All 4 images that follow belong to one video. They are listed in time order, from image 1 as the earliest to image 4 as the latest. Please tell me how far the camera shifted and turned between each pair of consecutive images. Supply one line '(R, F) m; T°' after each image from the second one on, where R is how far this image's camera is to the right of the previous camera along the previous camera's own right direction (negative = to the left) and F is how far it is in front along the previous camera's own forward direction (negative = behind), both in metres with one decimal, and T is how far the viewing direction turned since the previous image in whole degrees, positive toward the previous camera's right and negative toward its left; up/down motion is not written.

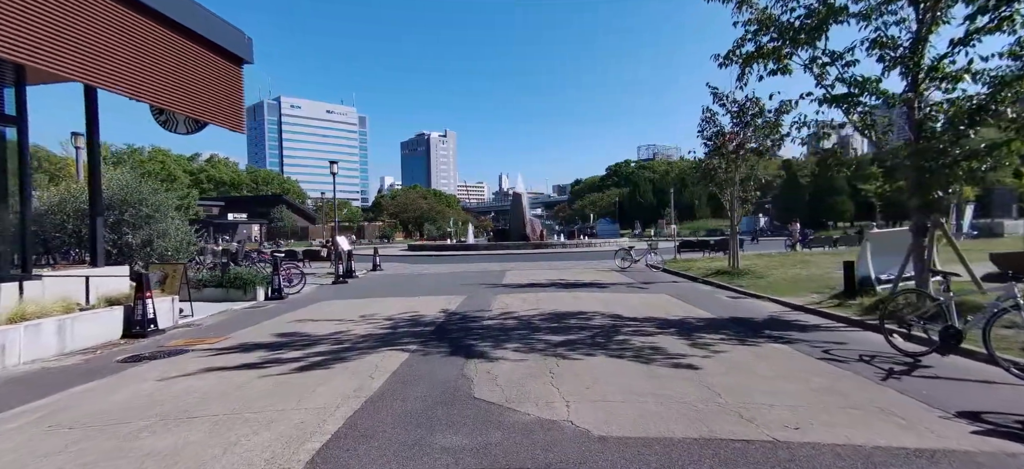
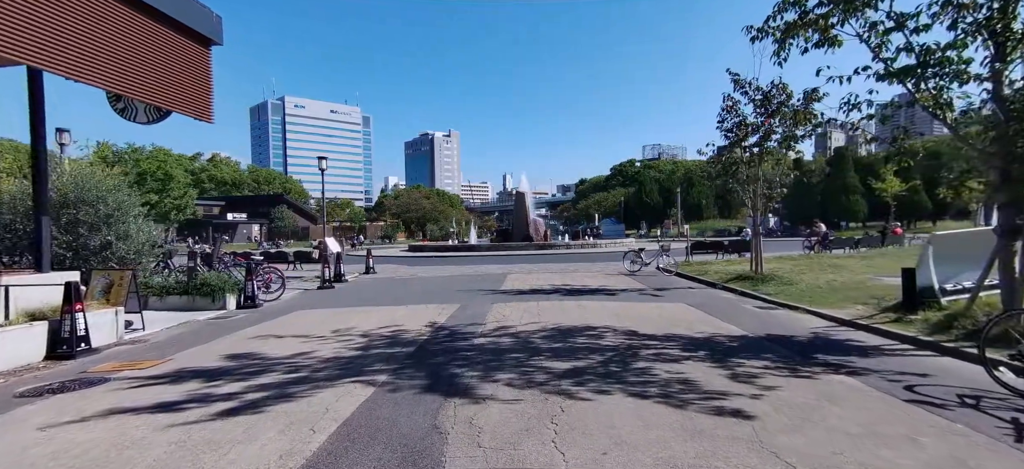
(+0.1, +1.4) m; -1°
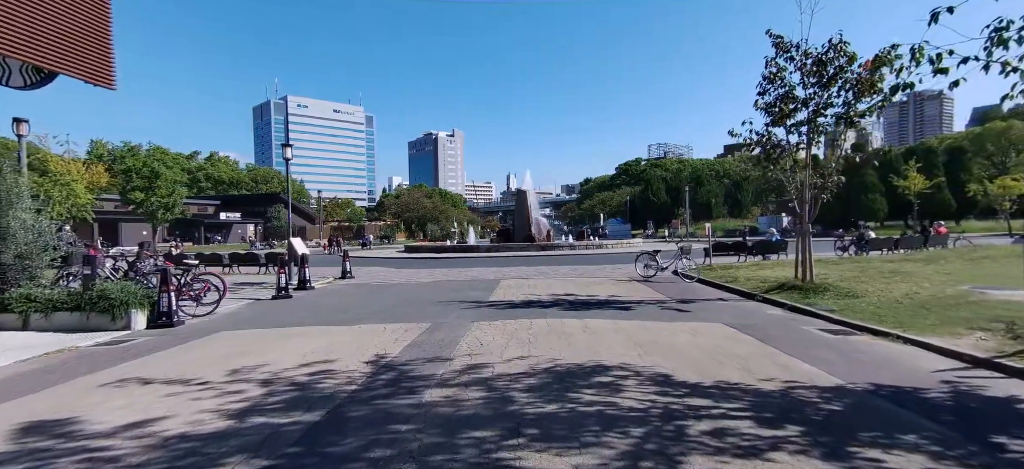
(+0.4, +2.7) m; -1°
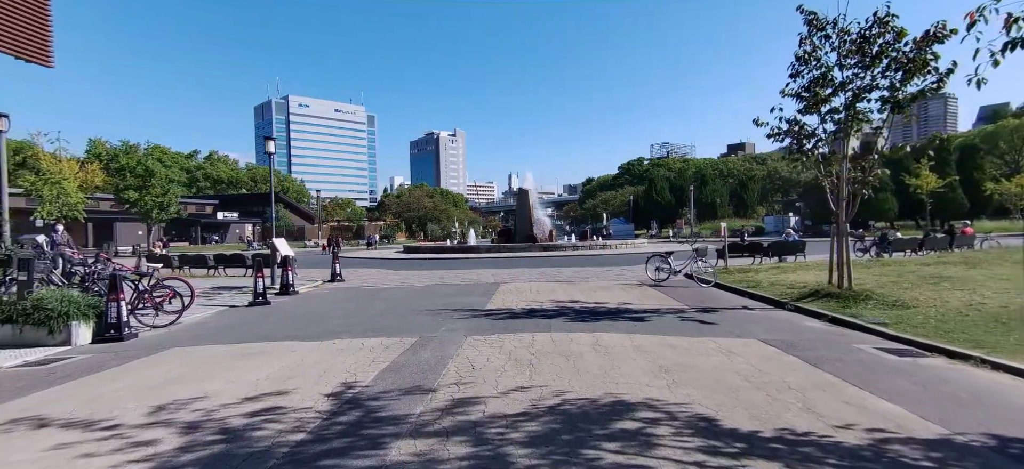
(0.0, +1.2) m; 0°
